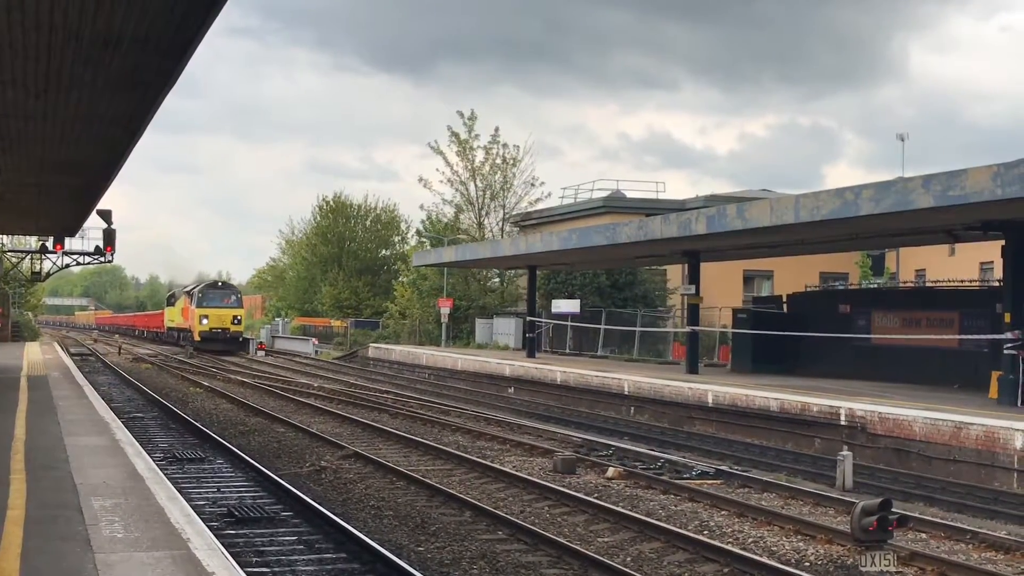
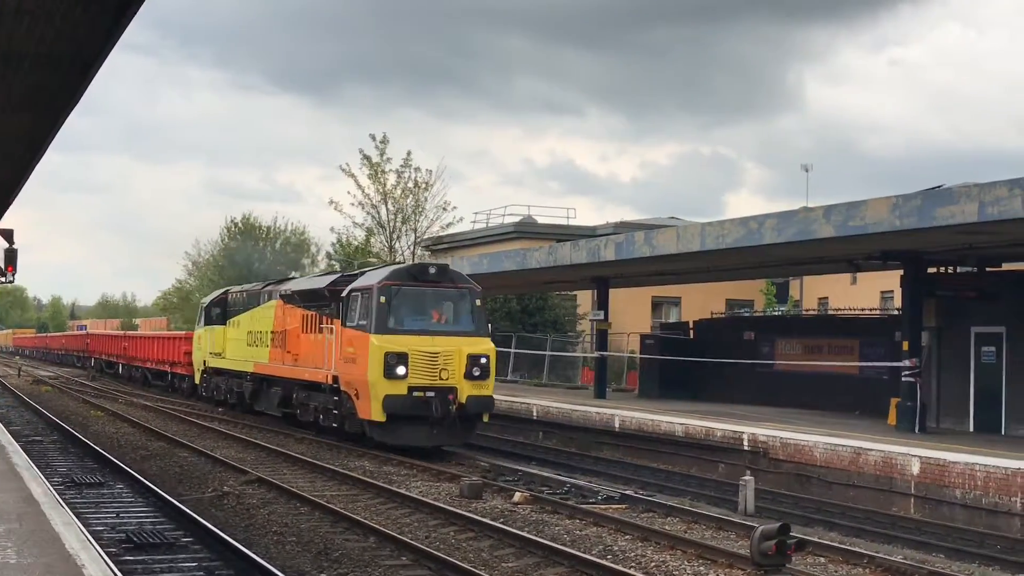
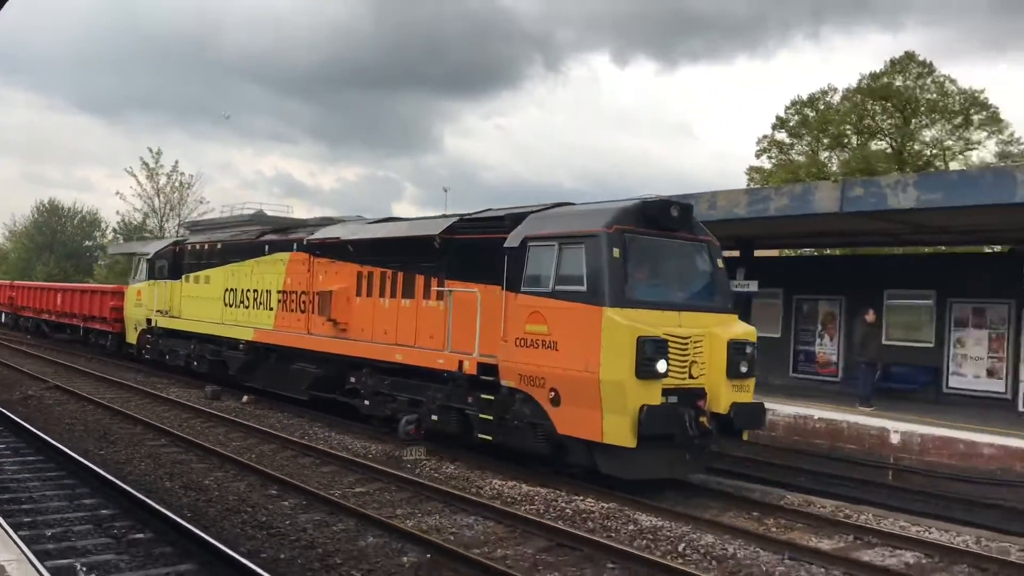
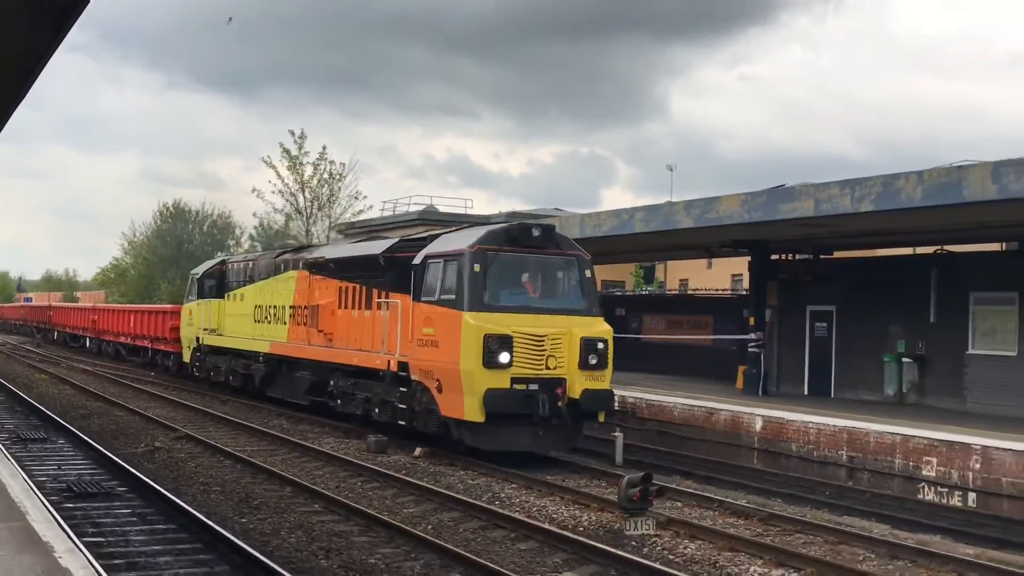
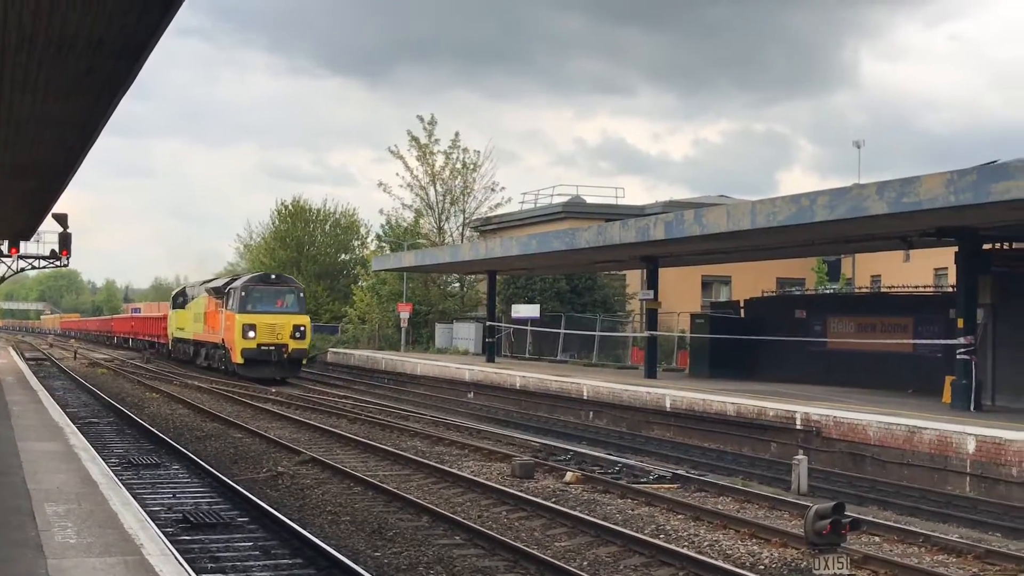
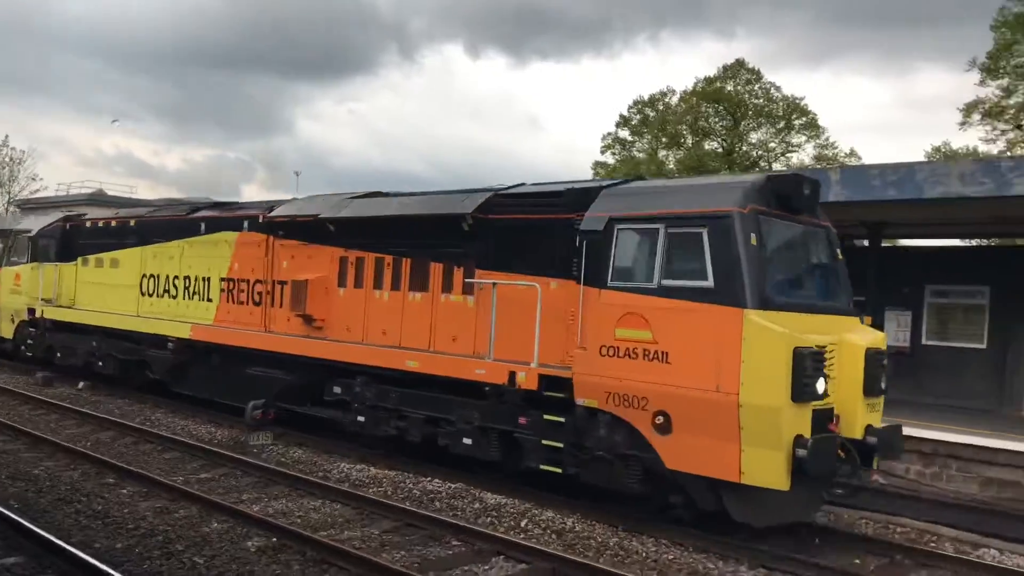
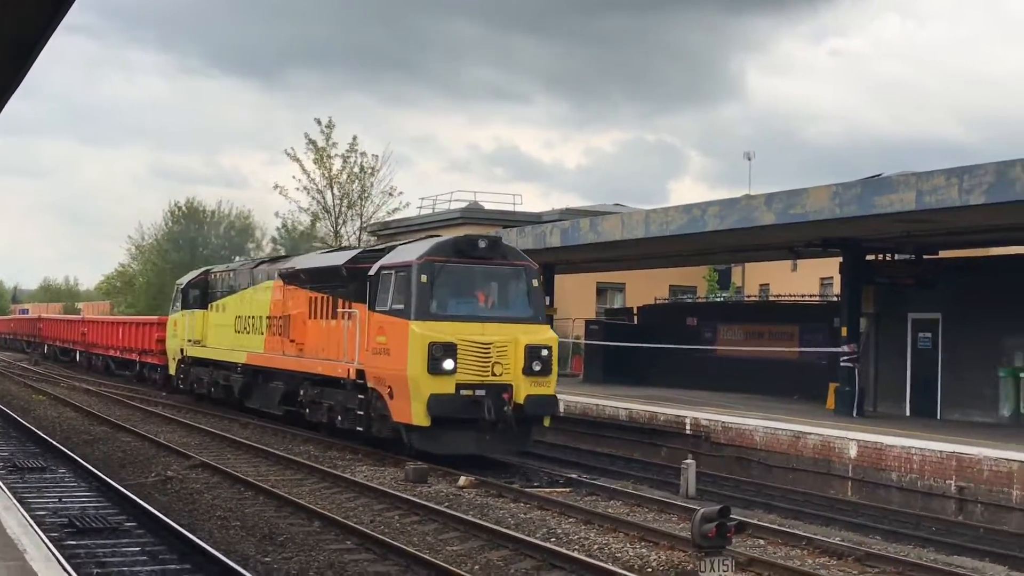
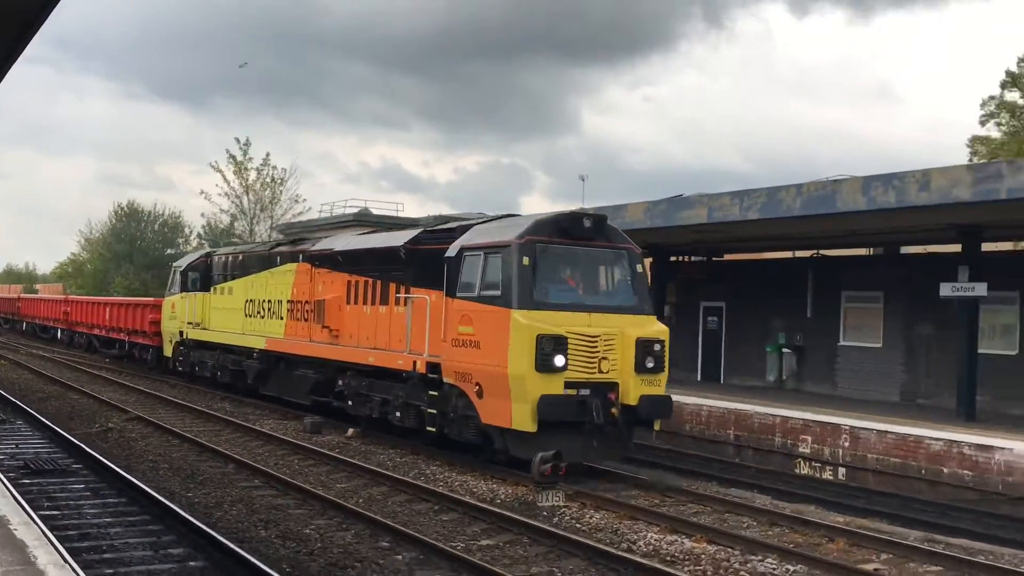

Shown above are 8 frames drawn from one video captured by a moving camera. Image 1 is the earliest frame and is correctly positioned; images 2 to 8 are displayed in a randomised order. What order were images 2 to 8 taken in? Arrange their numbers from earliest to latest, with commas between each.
5, 2, 7, 4, 8, 3, 6
